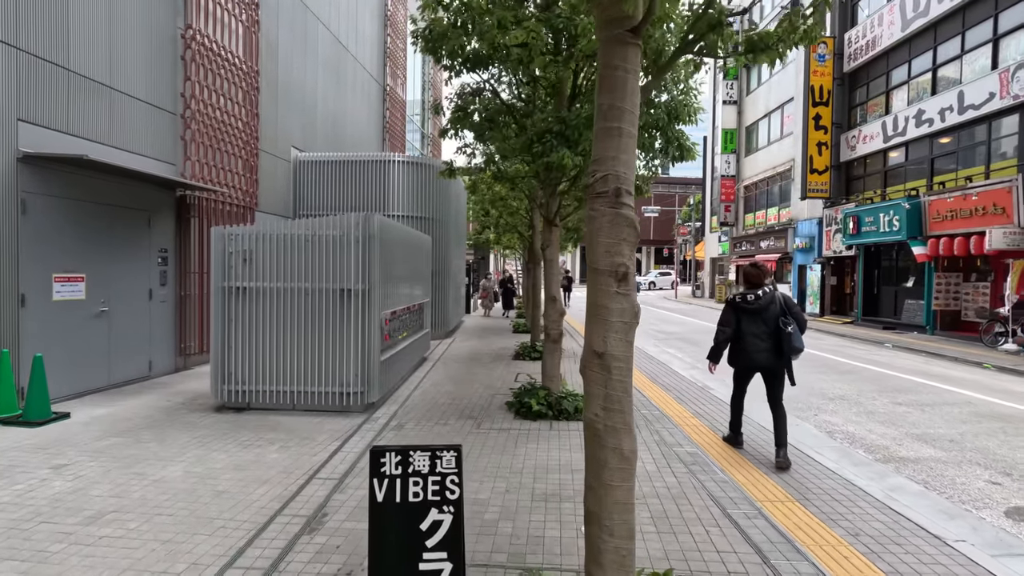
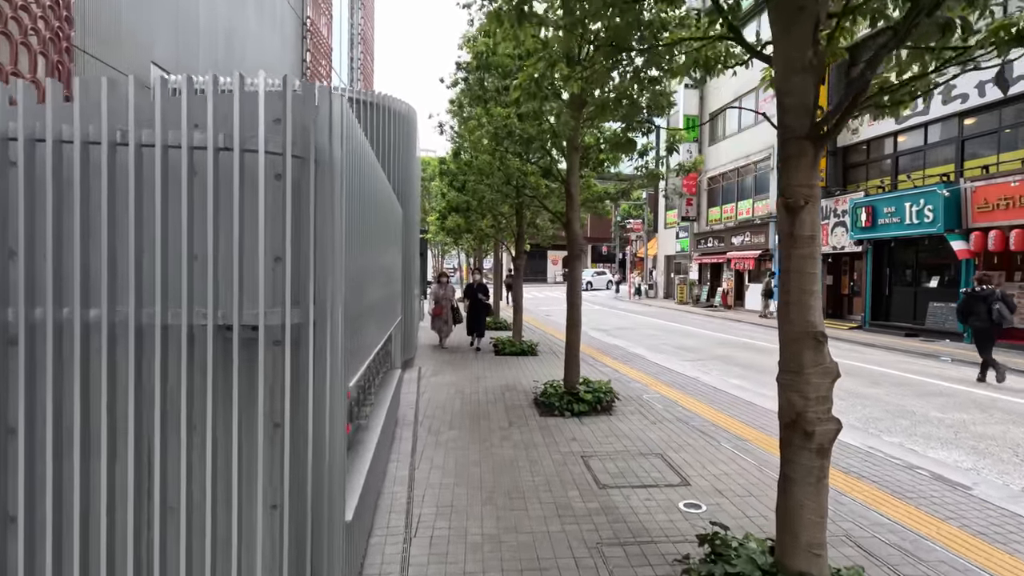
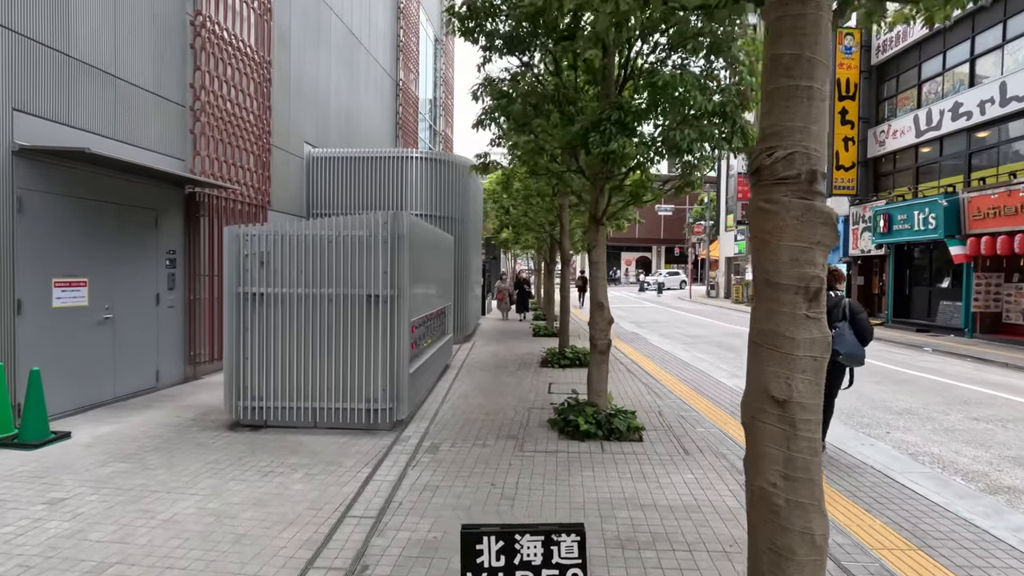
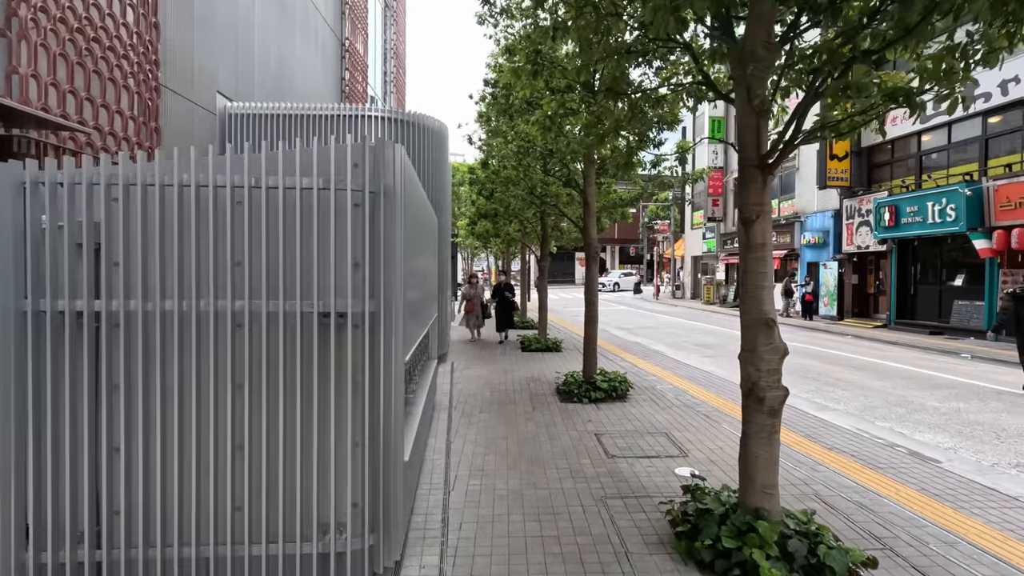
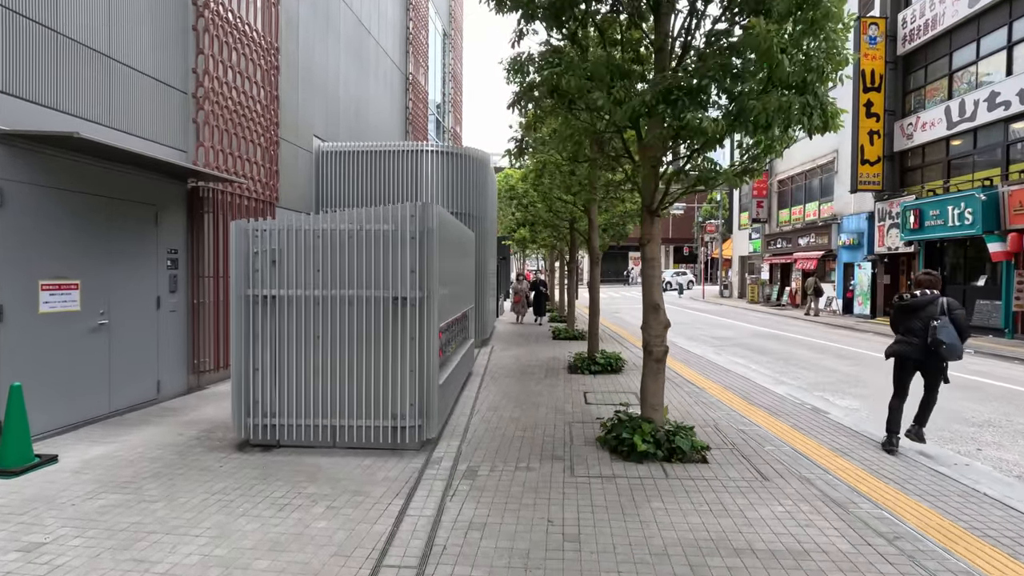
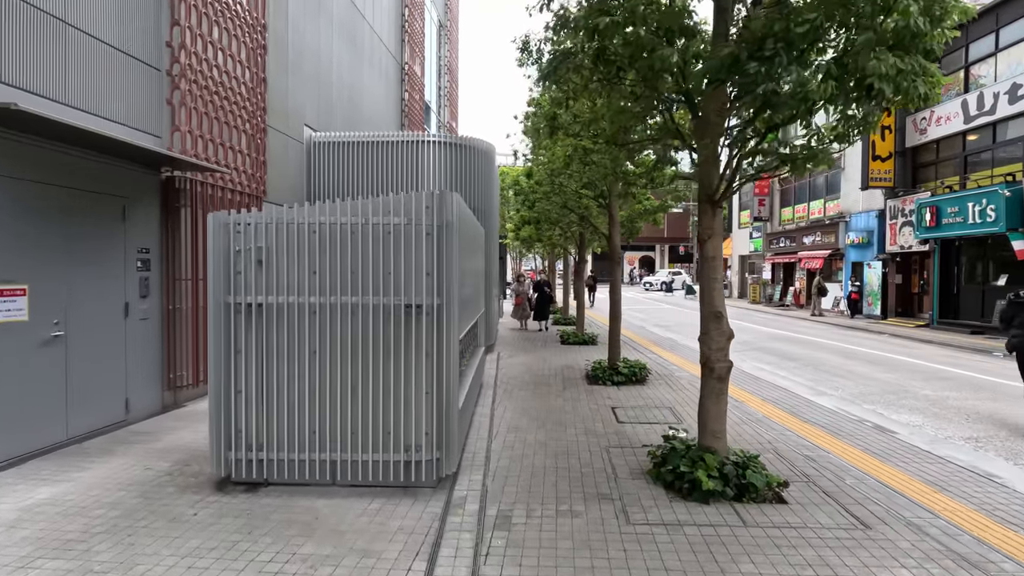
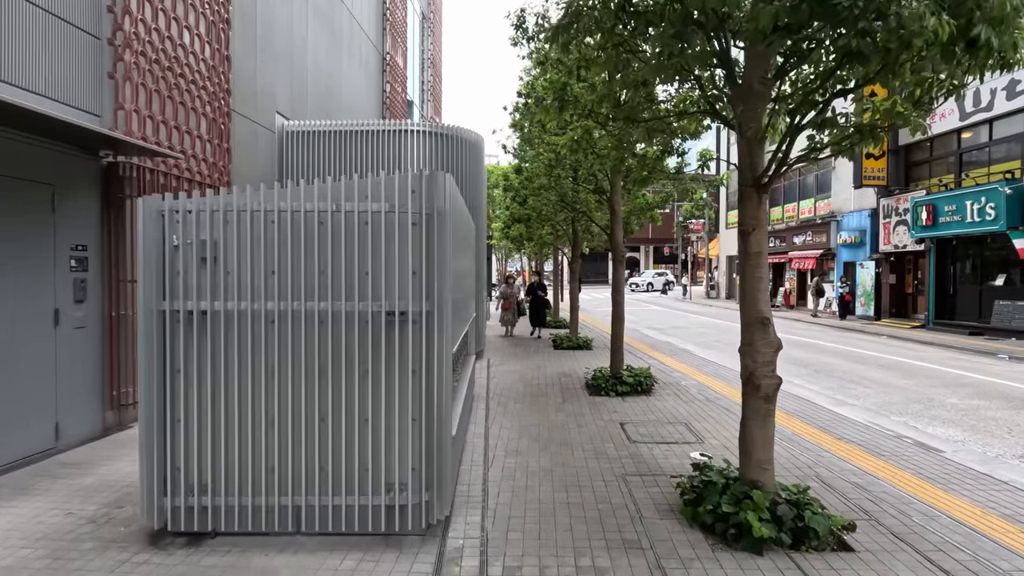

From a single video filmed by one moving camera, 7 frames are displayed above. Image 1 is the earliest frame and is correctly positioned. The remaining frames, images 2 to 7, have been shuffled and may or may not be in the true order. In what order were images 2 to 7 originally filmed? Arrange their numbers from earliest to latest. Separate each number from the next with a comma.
3, 5, 6, 7, 4, 2
